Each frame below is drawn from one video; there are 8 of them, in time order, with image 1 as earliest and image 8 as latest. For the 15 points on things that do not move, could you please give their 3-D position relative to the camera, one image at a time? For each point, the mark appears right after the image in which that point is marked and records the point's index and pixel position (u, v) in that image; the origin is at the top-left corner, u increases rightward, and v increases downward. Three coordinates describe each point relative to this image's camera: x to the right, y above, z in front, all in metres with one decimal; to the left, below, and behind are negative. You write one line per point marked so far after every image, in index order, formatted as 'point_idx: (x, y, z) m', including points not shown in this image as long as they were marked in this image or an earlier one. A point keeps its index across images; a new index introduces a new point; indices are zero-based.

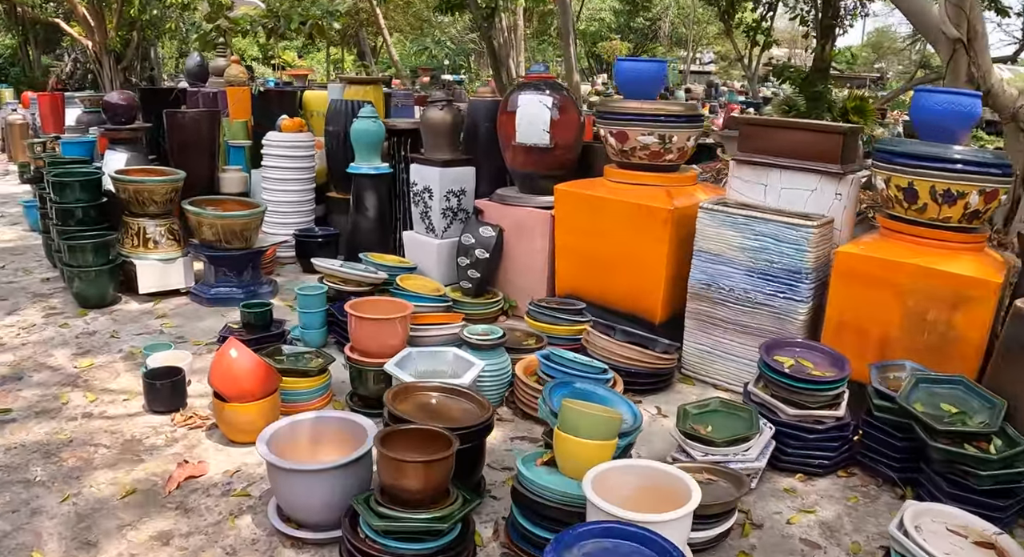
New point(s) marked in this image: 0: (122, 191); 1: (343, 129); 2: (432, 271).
0: (-2.2, +0.5, +4.2) m
1: (-1.2, +1.1, +5.3) m
2: (-0.4, 0.0, +4.4) m
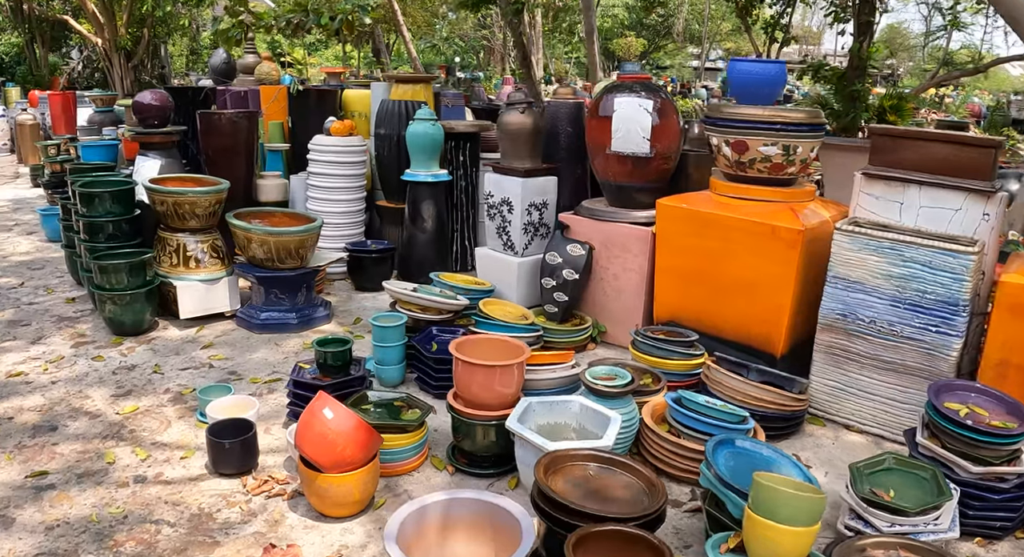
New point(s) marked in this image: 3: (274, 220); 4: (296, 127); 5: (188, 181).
0: (-1.8, +0.4, +3.7) m
1: (-0.7, +0.9, +4.8) m
2: (+0.1, -0.1, +3.9) m
3: (-1.3, +0.3, +4.0) m
4: (-1.6, +1.1, +5.4) m
5: (-1.8, +0.5, +4.1) m
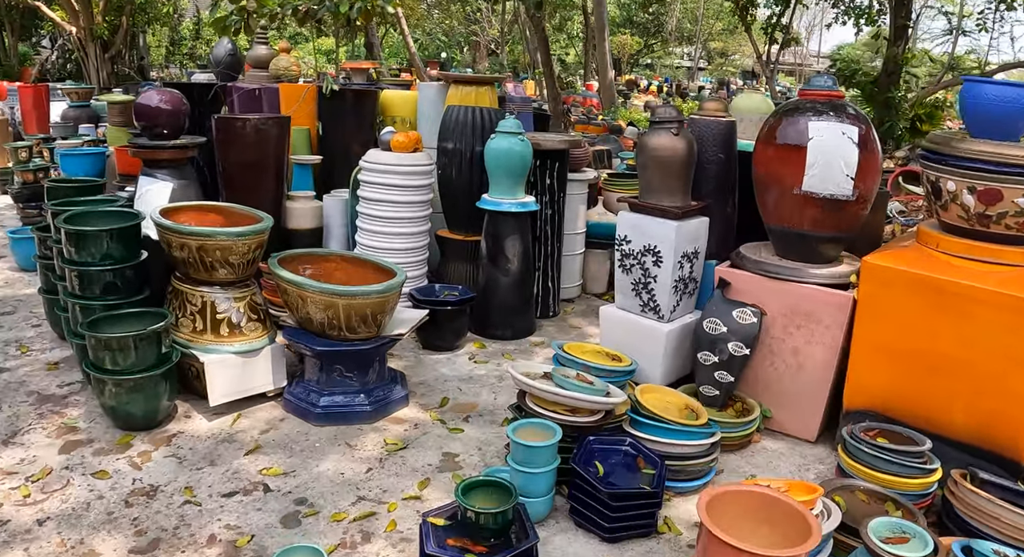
0: (-1.2, +0.1, +2.7) m
1: (-0.2, +0.7, +3.9) m
2: (+0.6, -0.4, +3.0) m
3: (-0.7, 0.0, +3.0) m
4: (-1.1, +0.9, +4.4) m
5: (-1.3, +0.3, +3.1) m
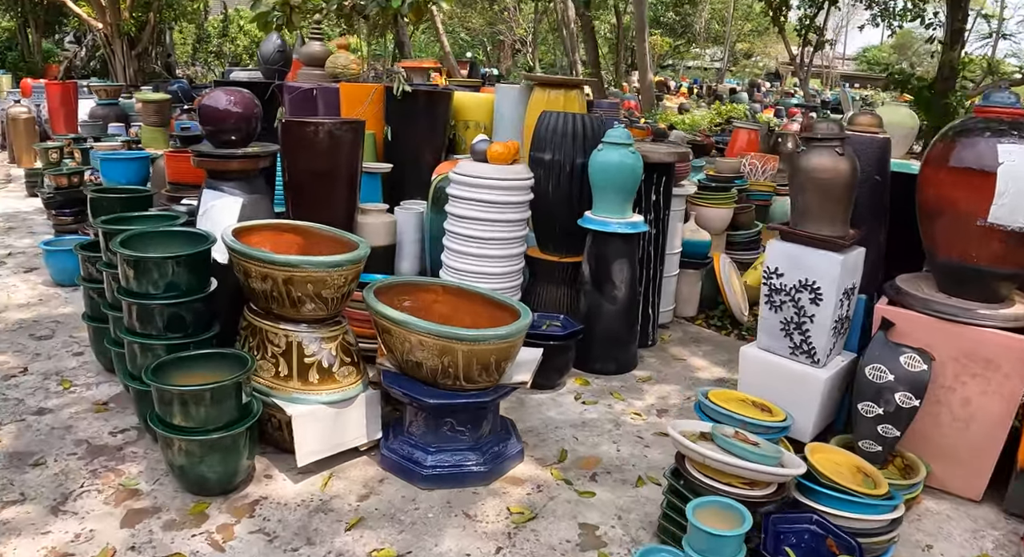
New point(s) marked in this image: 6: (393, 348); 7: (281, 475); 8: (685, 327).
0: (-0.8, 0.0, +2.3) m
1: (+0.3, +0.5, +3.4) m
2: (+1.0, -0.5, +2.6) m
3: (-0.3, -0.1, +2.6) m
4: (-0.6, +0.8, +4.0) m
5: (-0.8, +0.1, +2.7) m
6: (-0.4, -0.2, +2.3) m
7: (-0.7, -0.6, +2.3) m
8: (+1.0, -0.3, +4.3) m
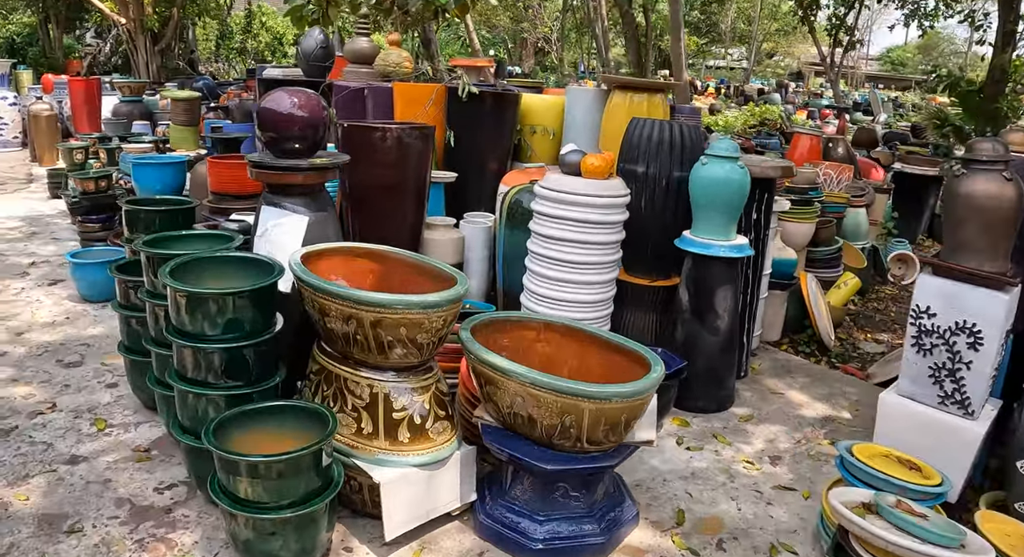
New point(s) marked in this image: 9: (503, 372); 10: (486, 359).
0: (-0.4, -0.1, +1.9) m
1: (+0.6, +0.4, +3.0) m
2: (+1.4, -0.6, +2.2) m
3: (+0.1, -0.2, +2.2) m
4: (-0.3, +0.7, +3.6) m
5: (-0.5, 0.0, +2.3) m
6: (0.0, -0.3, +1.9) m
7: (-0.4, -0.7, +1.9) m
8: (+1.4, -0.4, +3.9) m
9: (0.0, -0.3, +2.0) m
10: (-0.1, -0.2, +1.9) m
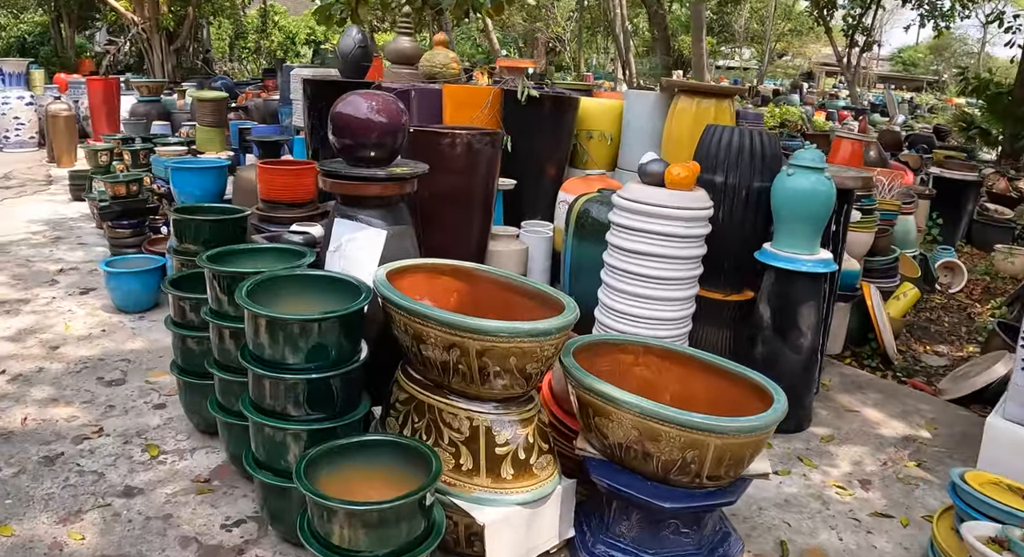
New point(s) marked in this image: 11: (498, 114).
0: (-0.2, -0.2, +1.7) m
1: (+0.9, +0.4, +2.8) m
2: (+1.7, -0.7, +2.0) m
3: (+0.3, -0.3, +2.0) m
4: (0.0, +0.6, +3.4) m
5: (-0.2, 0.0, +2.1) m
6: (+0.2, -0.4, +1.8) m
7: (-0.1, -0.8, +1.8) m
8: (+1.7, -0.5, +3.7) m
9: (+0.2, -0.3, +1.8) m
10: (+0.2, -0.3, +1.7) m
11: (-0.1, +0.8, +3.5) m
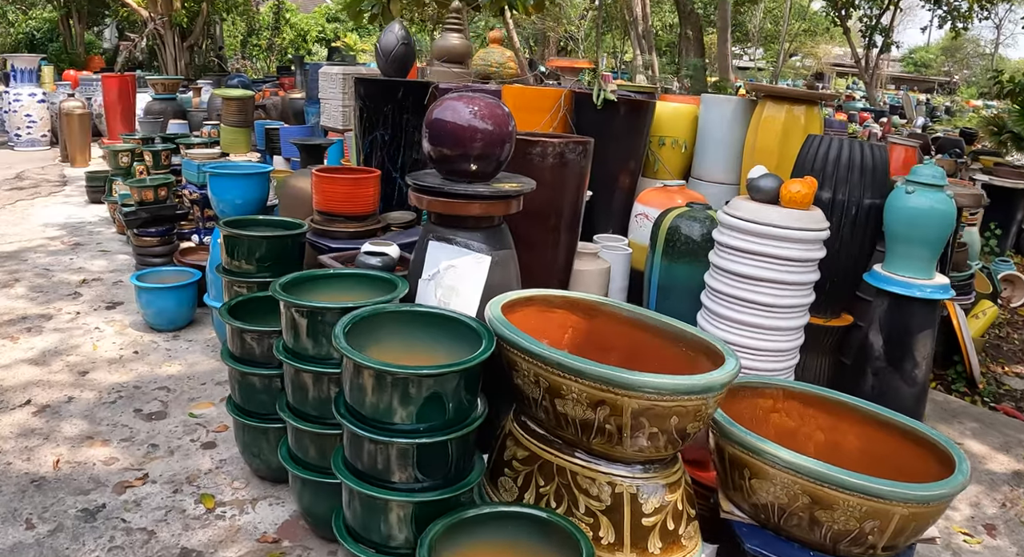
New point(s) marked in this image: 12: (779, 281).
0: (+0.1, -0.2, +1.4) m
1: (+1.2, +0.3, +2.6) m
2: (+2.0, -0.8, +1.7) m
3: (+0.6, -0.3, +1.7) m
4: (+0.3, +0.5, +3.1) m
5: (+0.1, -0.1, +1.8) m
6: (+0.5, -0.5, +1.5) m
7: (+0.2, -0.9, +1.5) m
8: (+2.0, -0.6, +3.4) m
9: (+0.5, -0.4, +1.5) m
10: (+0.5, -0.4, +1.4) m
11: (+0.2, +0.7, +3.2) m
12: (+0.9, 0.0, +2.3) m
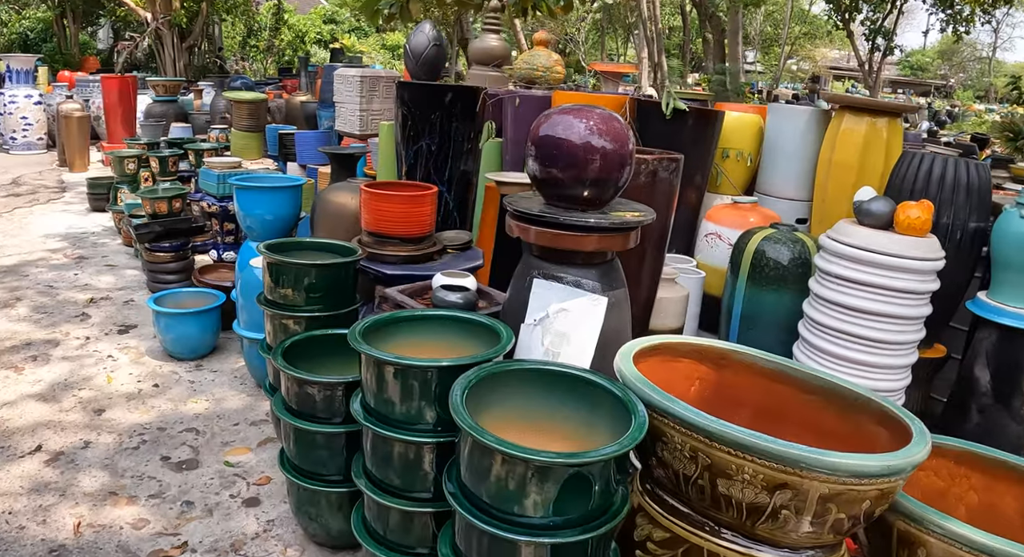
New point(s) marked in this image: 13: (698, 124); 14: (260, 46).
0: (+0.4, -0.3, +1.2) m
1: (+1.5, +0.2, +2.3) m
2: (+2.2, -0.9, +1.5) m
3: (+0.9, -0.4, +1.5) m
4: (+0.6, +0.4, +2.9) m
5: (+0.4, -0.2, +1.5) m
6: (+0.8, -0.6, +1.2) m
7: (+0.4, -1.0, +1.2) m
8: (+2.2, -0.7, +3.2) m
9: (+0.8, -0.5, +1.2) m
10: (+0.8, -0.4, +1.2) m
11: (+0.5, +0.6, +2.9) m
12: (+1.1, -0.1, +2.1) m
13: (+0.7, +0.6, +2.8) m
14: (-4.6, +4.3, +13.3) m
